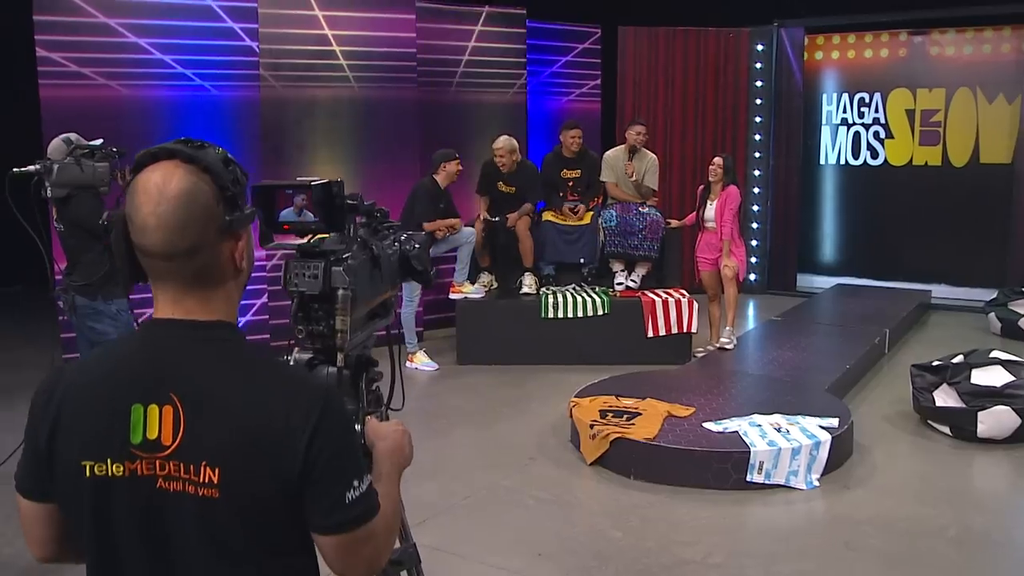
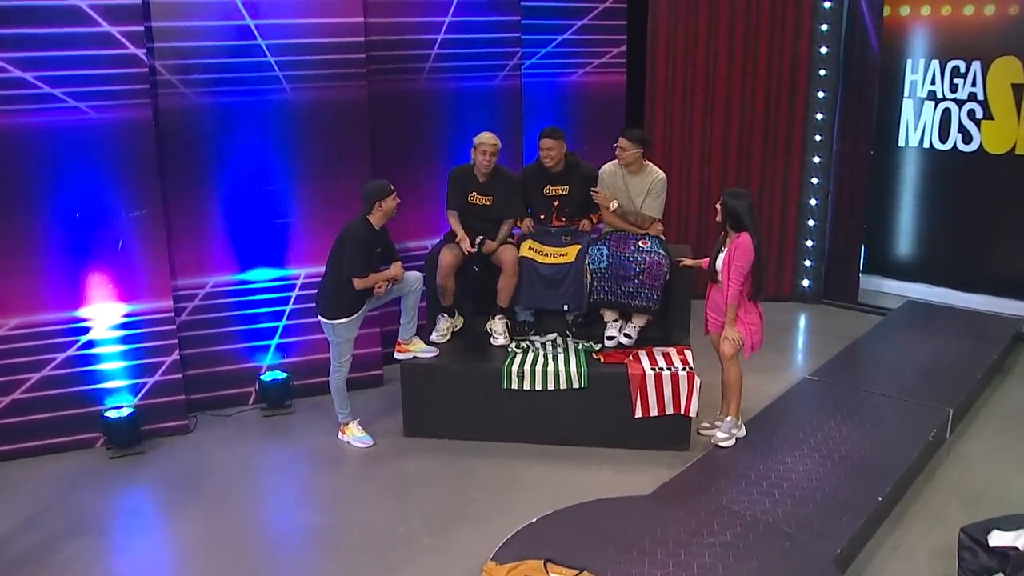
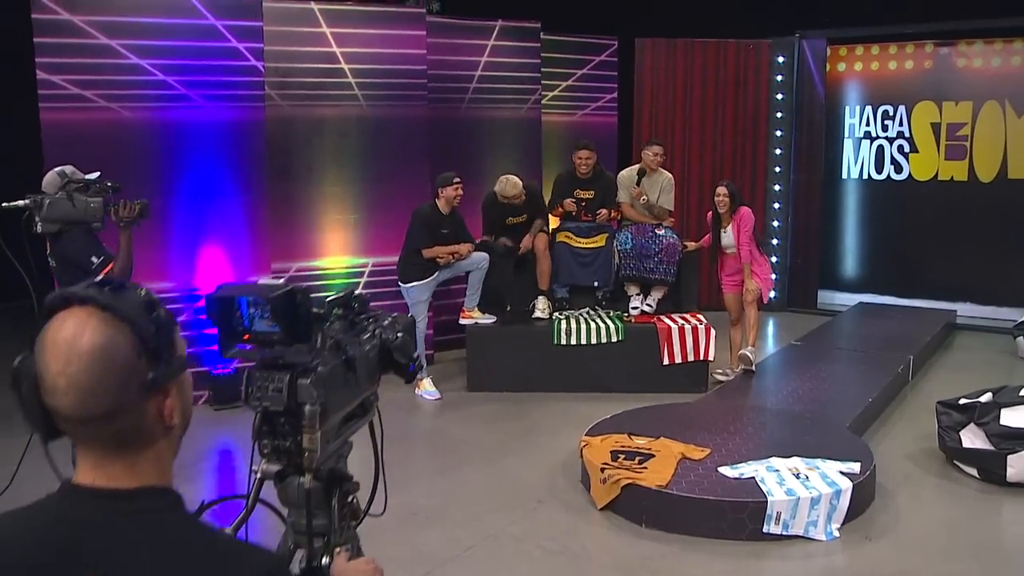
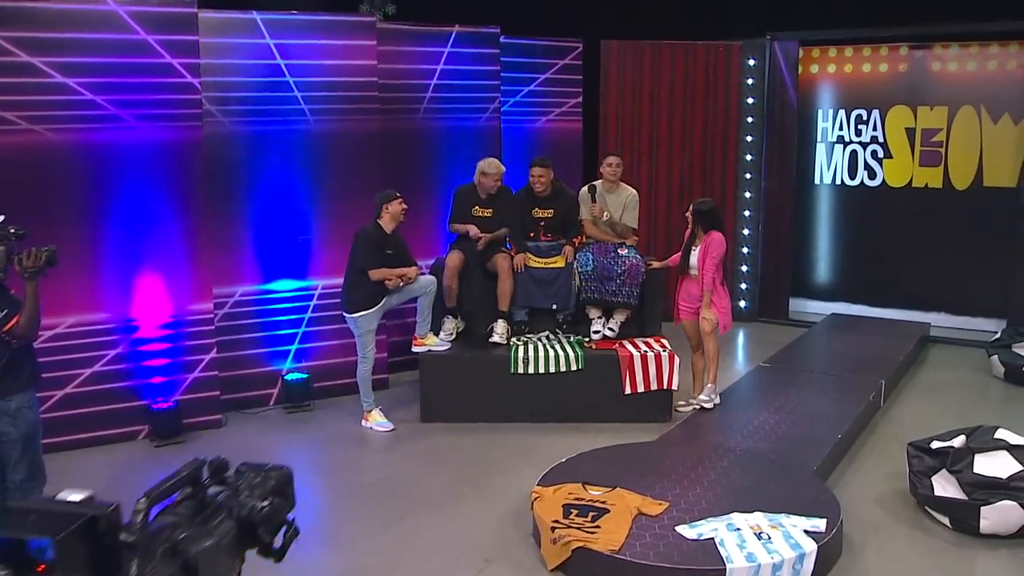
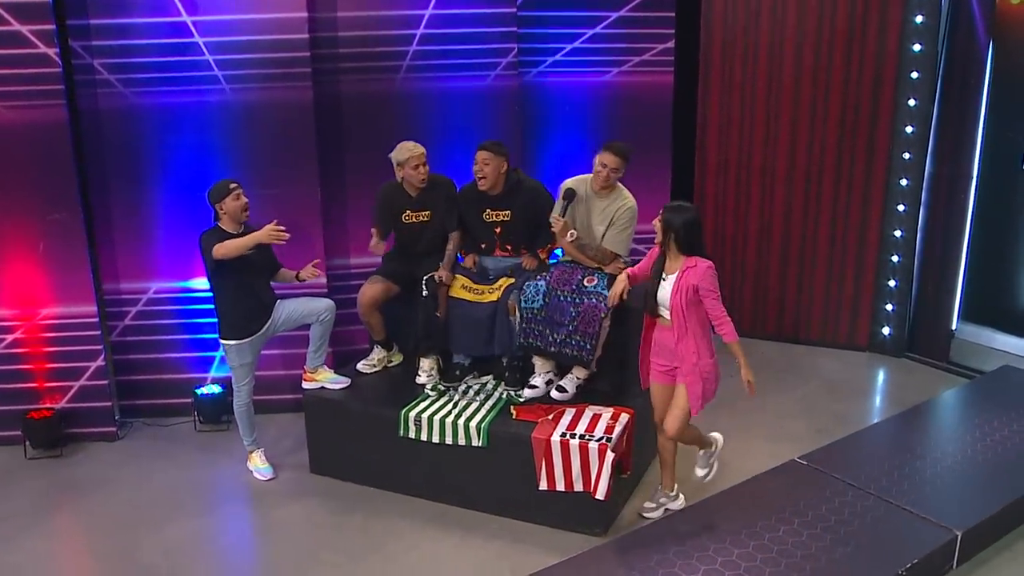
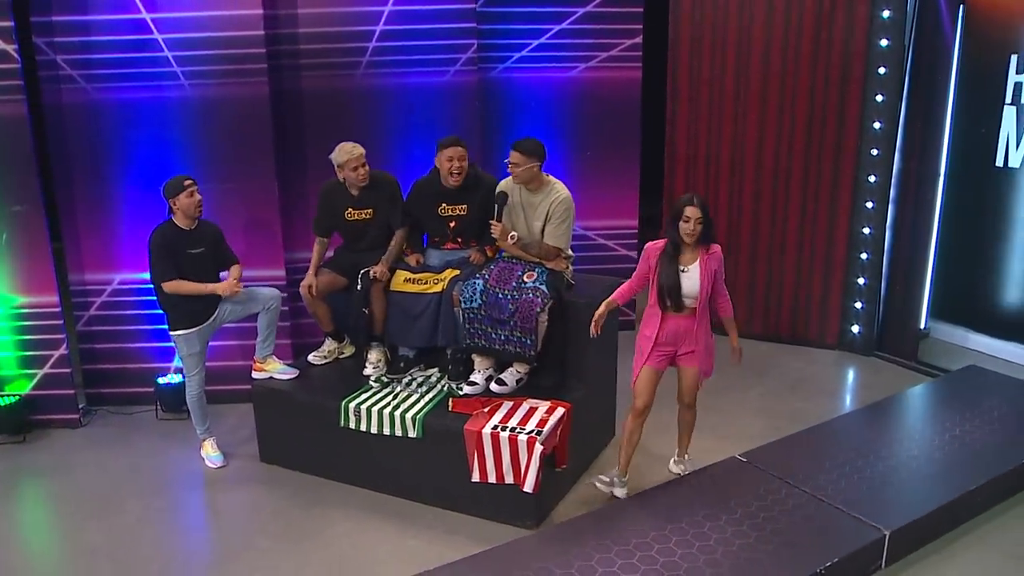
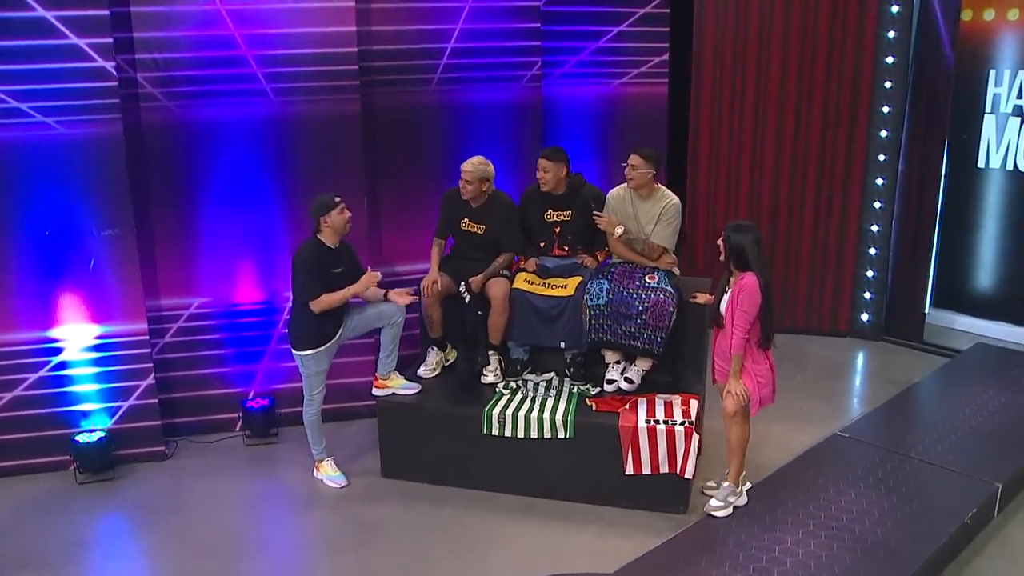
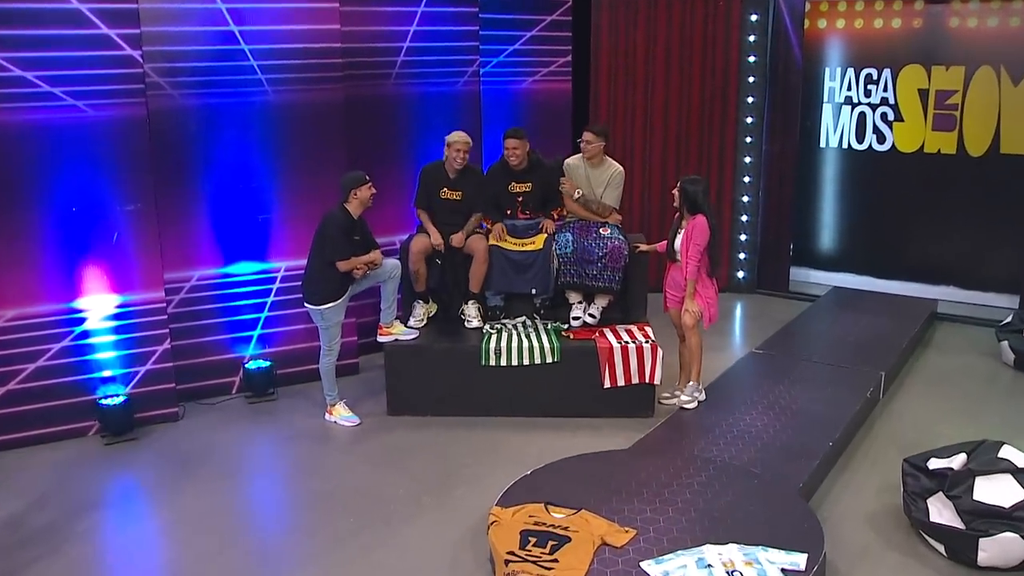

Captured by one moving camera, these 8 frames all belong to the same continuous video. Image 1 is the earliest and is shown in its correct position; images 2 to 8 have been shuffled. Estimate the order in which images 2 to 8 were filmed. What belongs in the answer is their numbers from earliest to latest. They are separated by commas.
3, 4, 8, 2, 7, 5, 6
